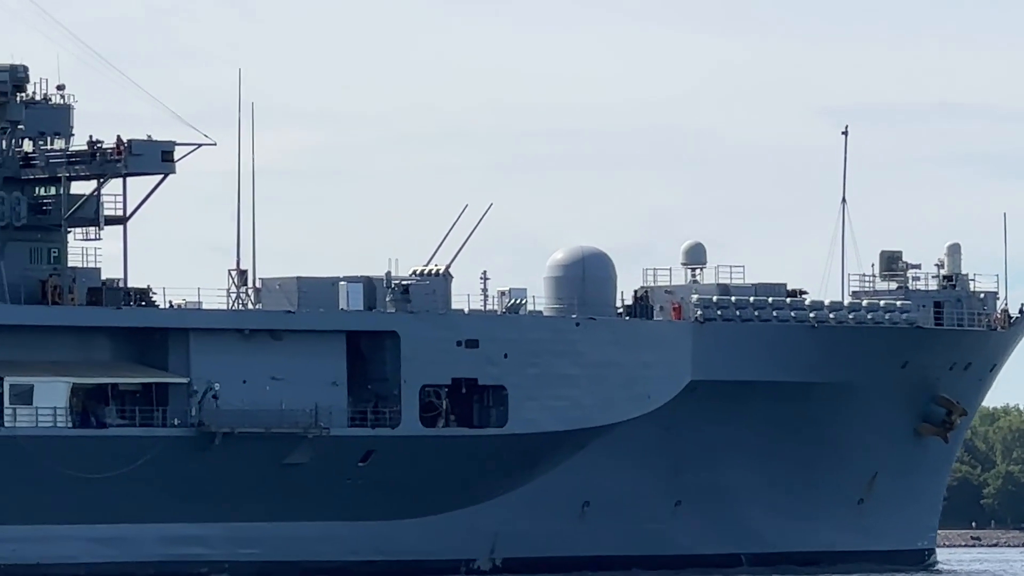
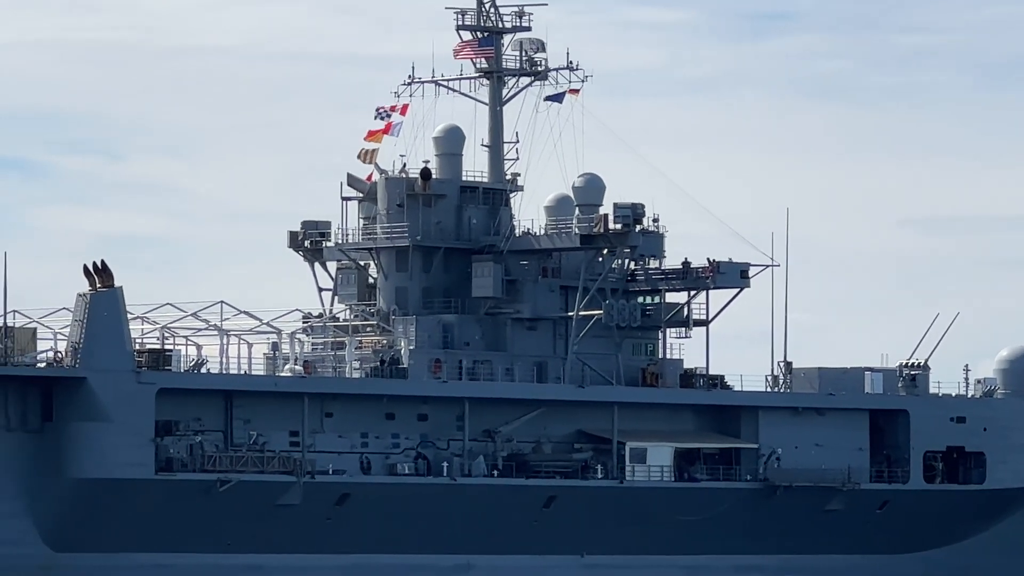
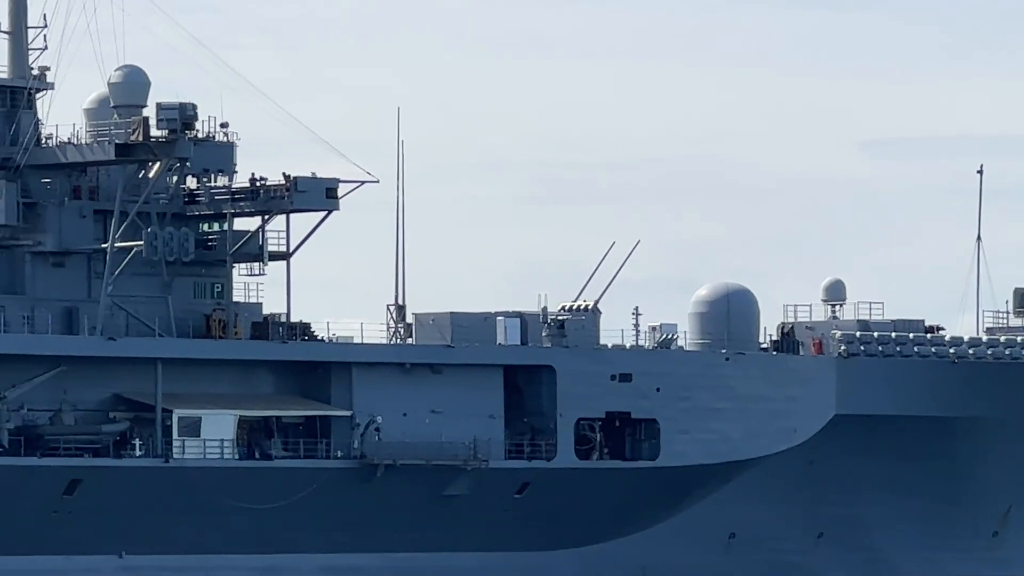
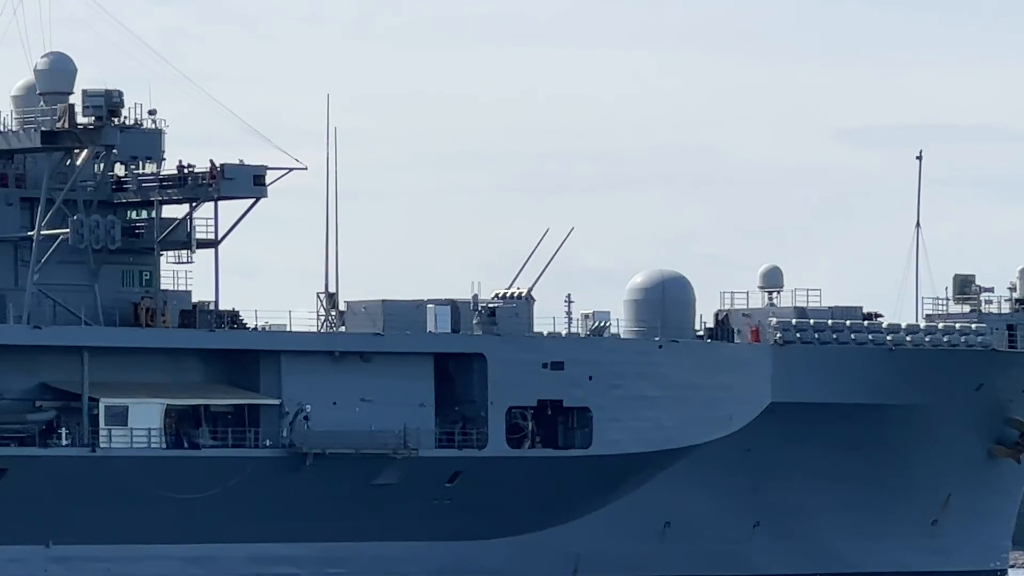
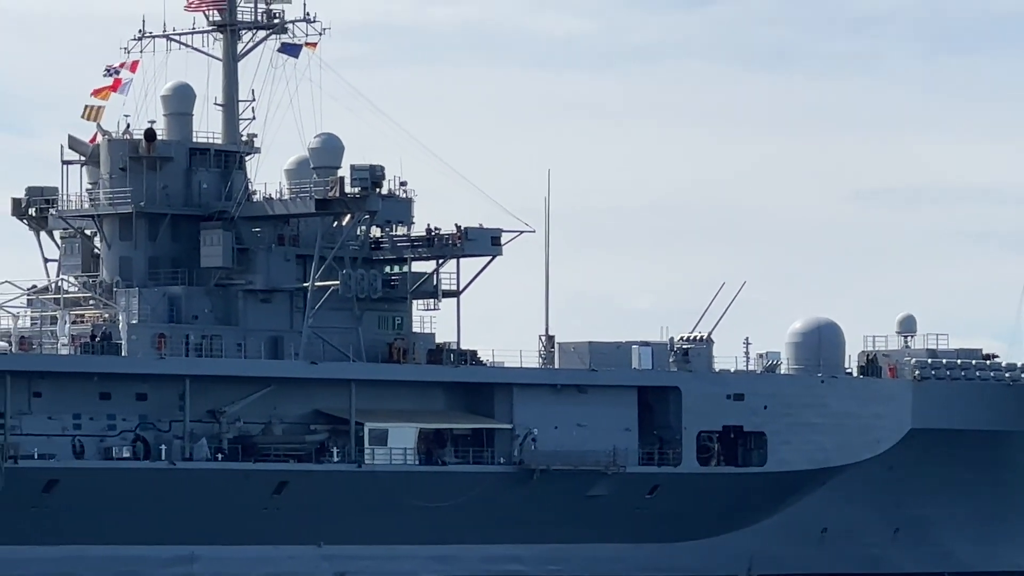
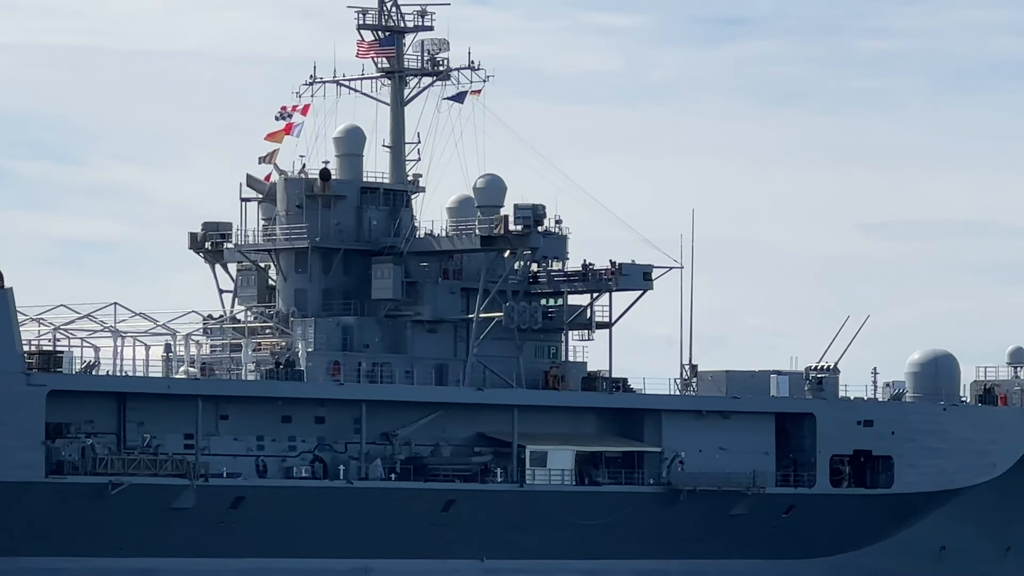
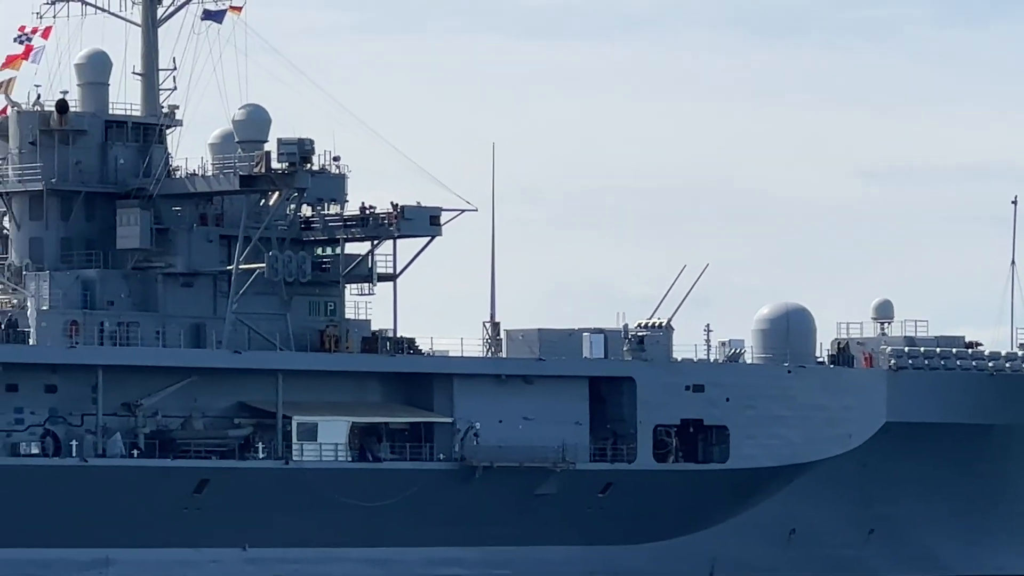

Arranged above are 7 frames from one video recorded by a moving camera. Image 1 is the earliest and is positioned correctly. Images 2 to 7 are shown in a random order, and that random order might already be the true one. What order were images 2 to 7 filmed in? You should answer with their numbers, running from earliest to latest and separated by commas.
4, 3, 7, 5, 6, 2
